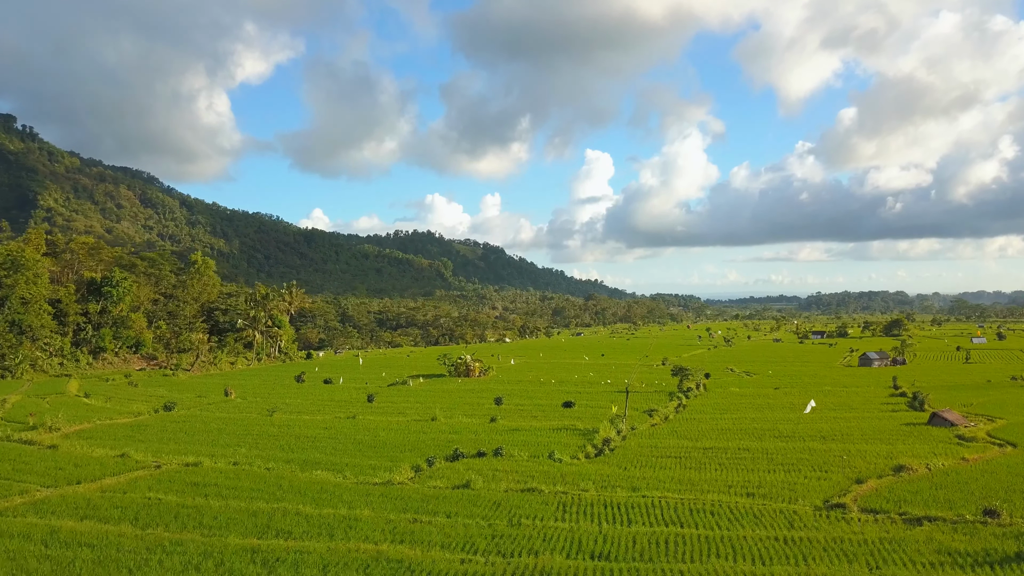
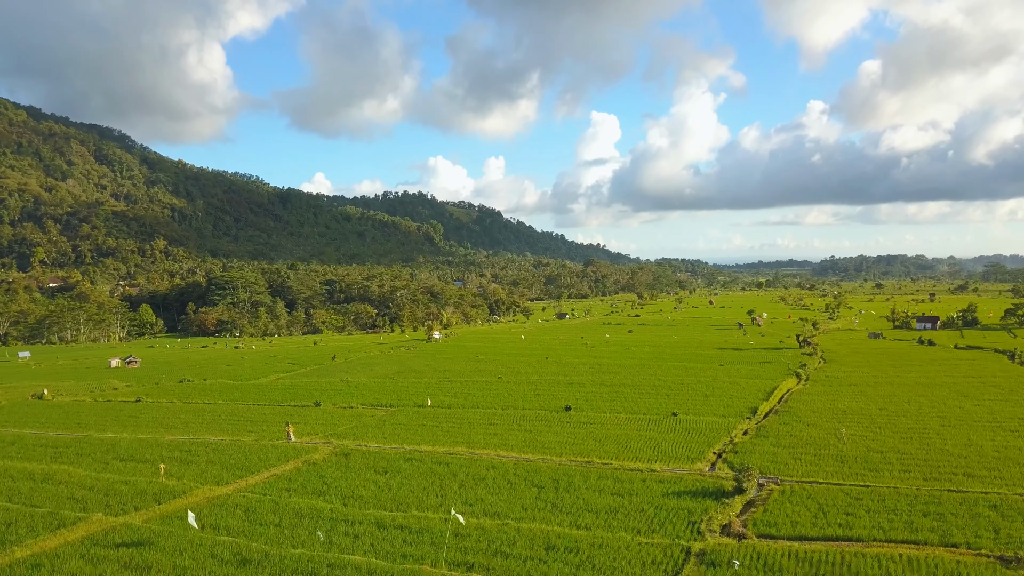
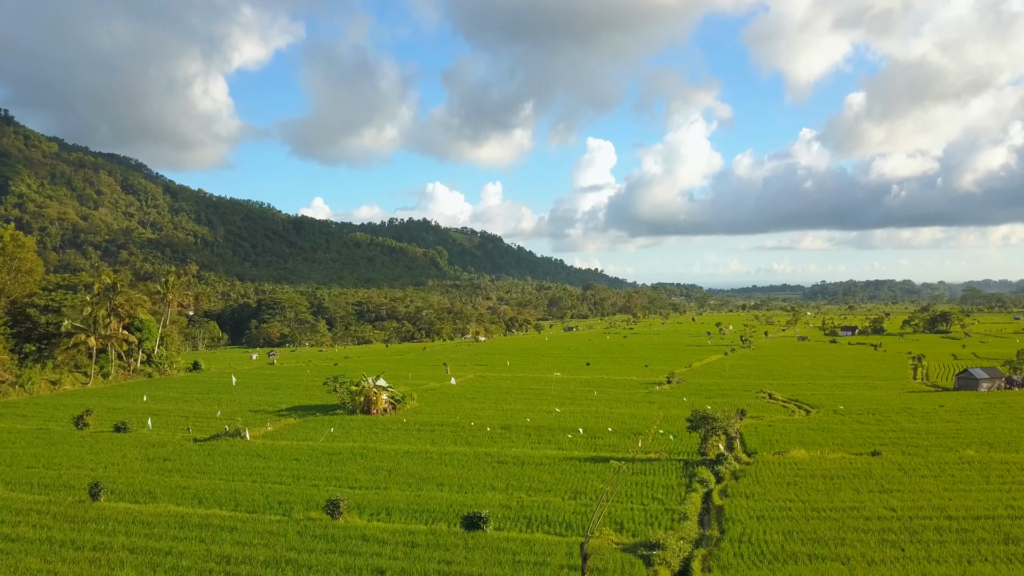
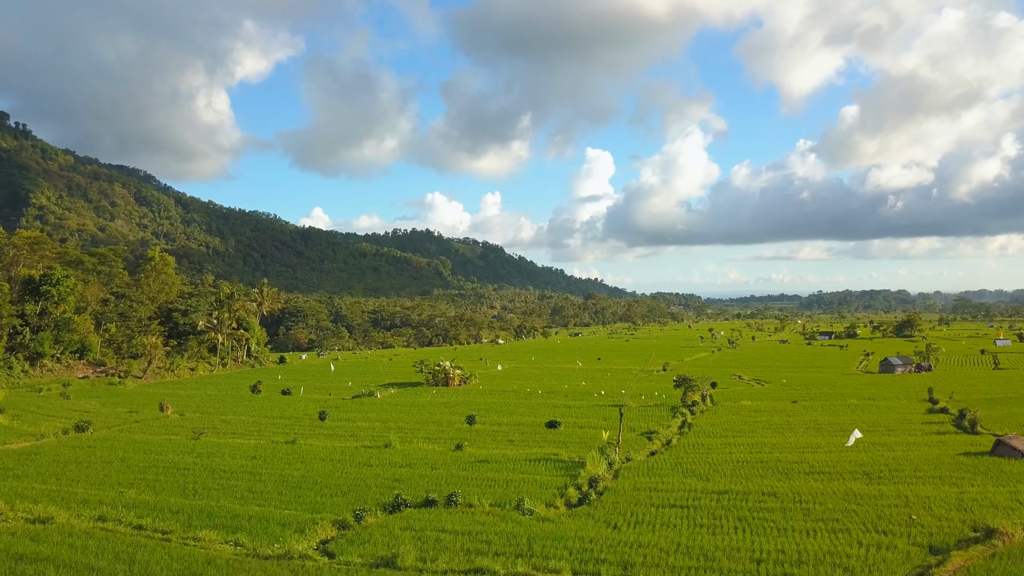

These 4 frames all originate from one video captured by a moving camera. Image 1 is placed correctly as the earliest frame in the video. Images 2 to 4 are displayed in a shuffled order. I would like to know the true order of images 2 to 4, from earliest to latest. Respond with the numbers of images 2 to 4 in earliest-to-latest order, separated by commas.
4, 3, 2
